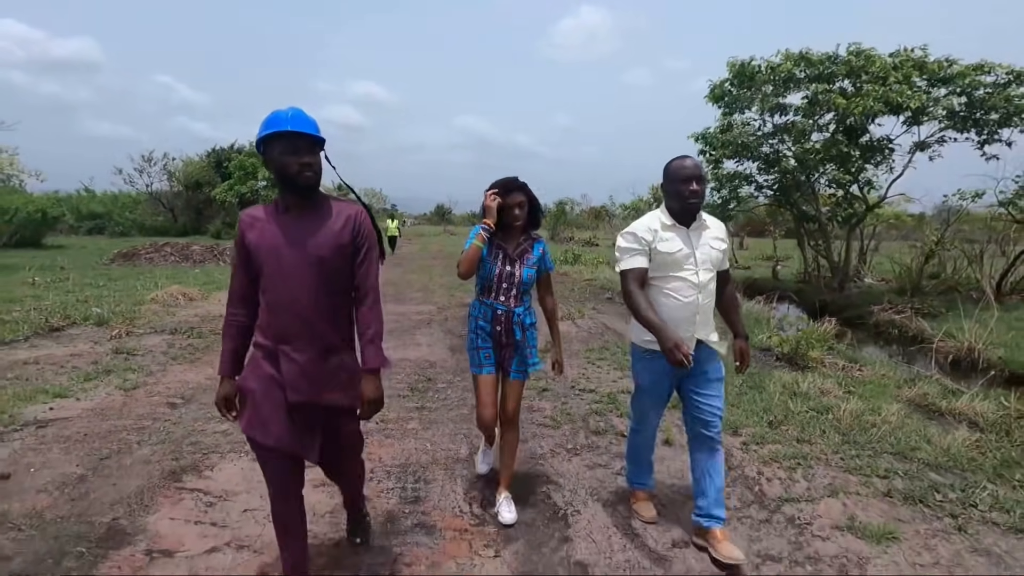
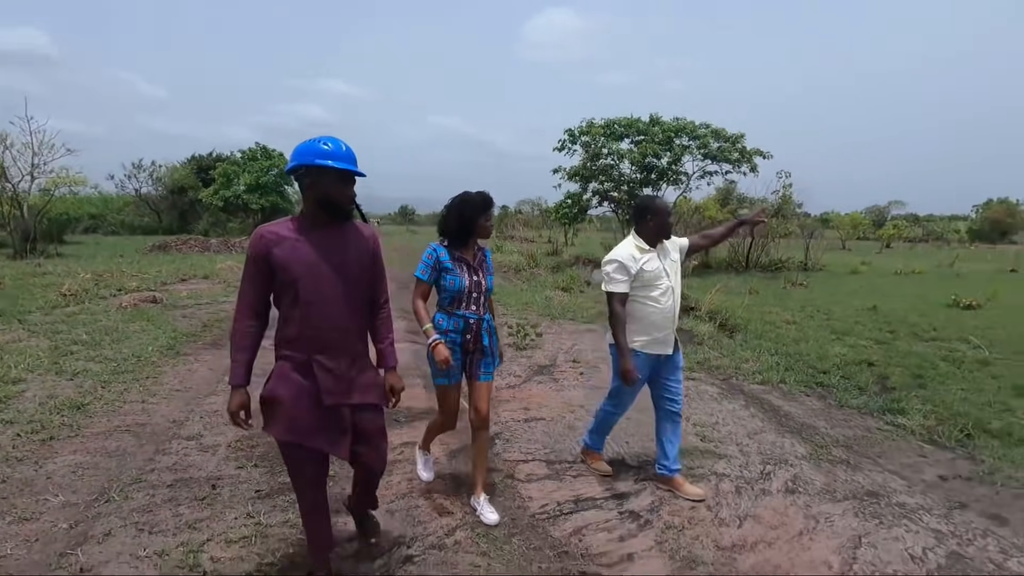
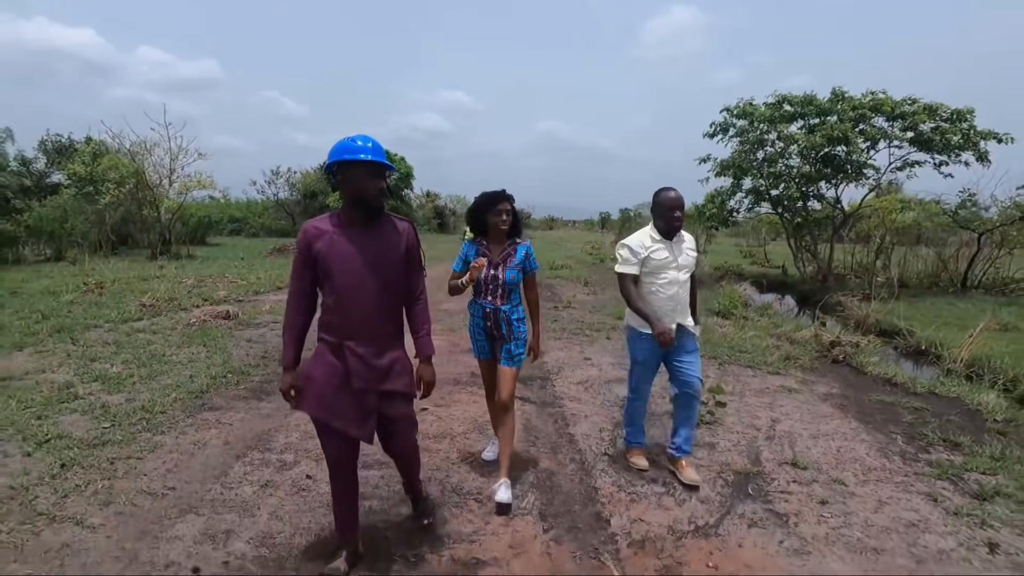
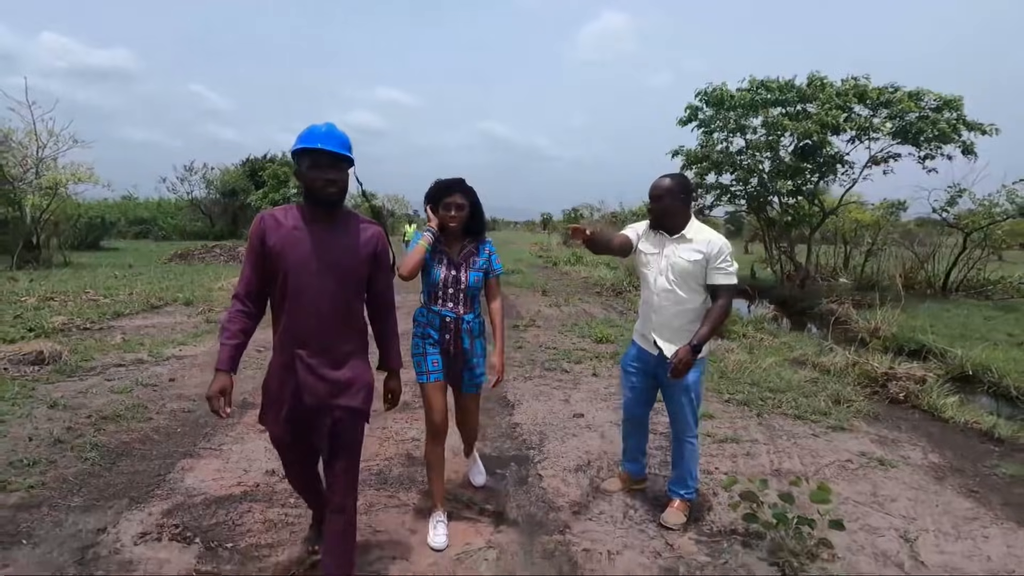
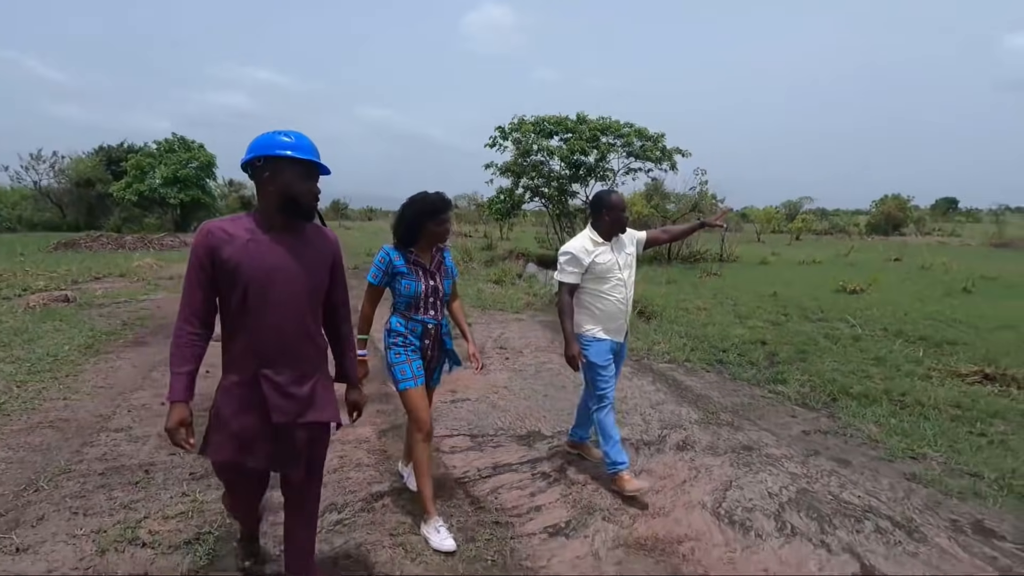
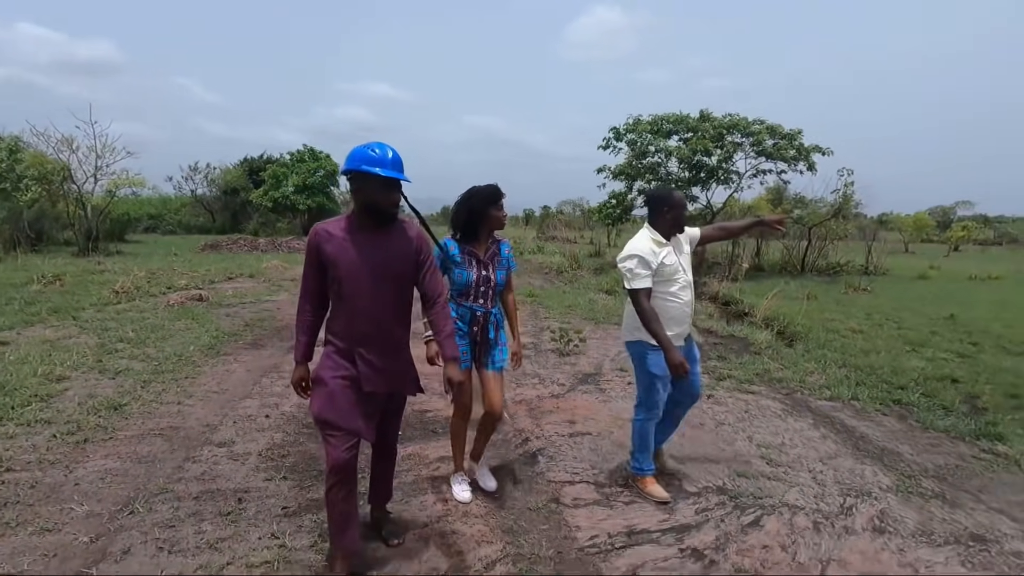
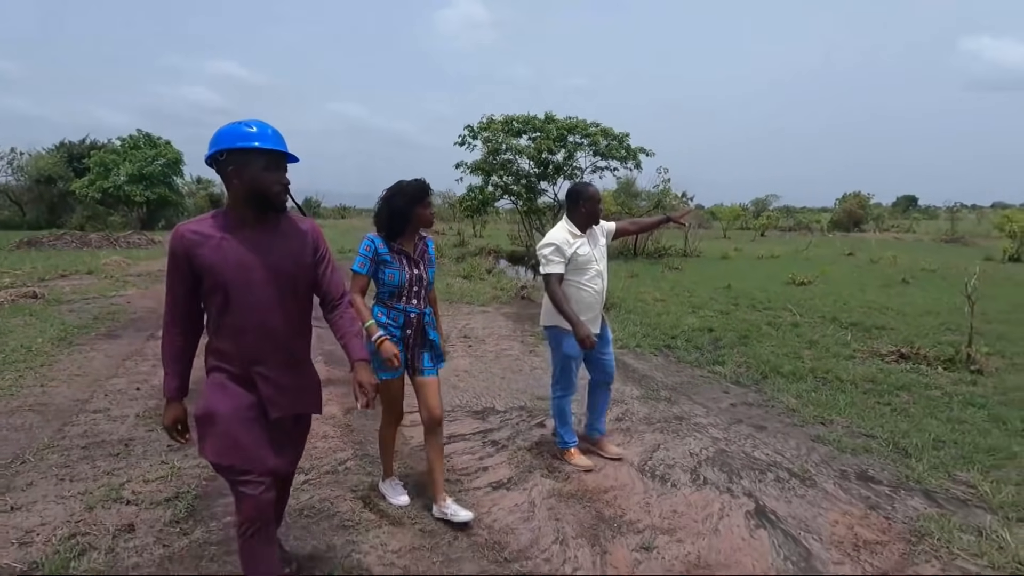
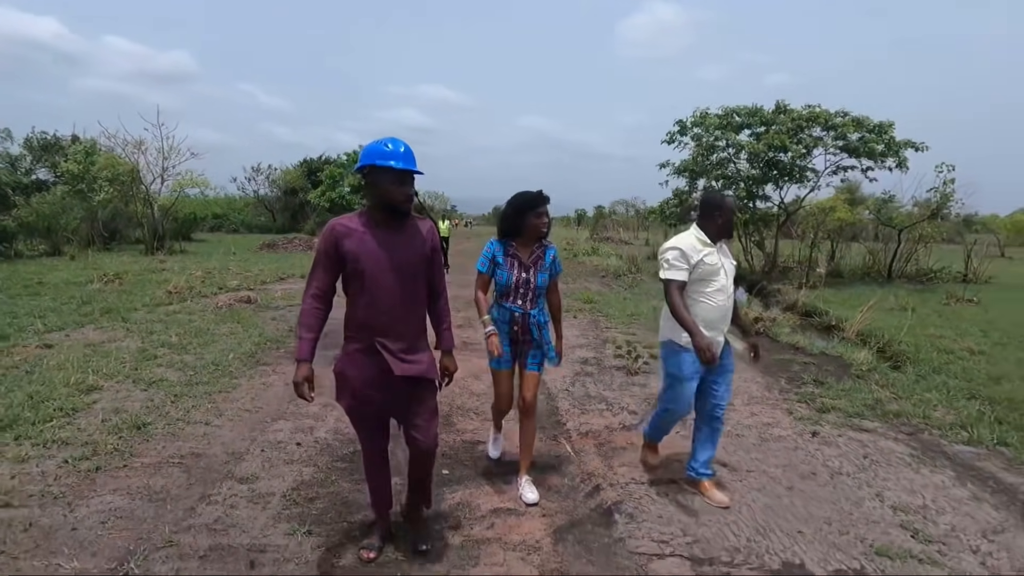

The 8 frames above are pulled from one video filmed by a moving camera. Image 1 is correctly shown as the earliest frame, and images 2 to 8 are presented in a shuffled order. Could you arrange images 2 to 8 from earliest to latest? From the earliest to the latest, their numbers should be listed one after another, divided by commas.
4, 3, 8, 6, 2, 5, 7
